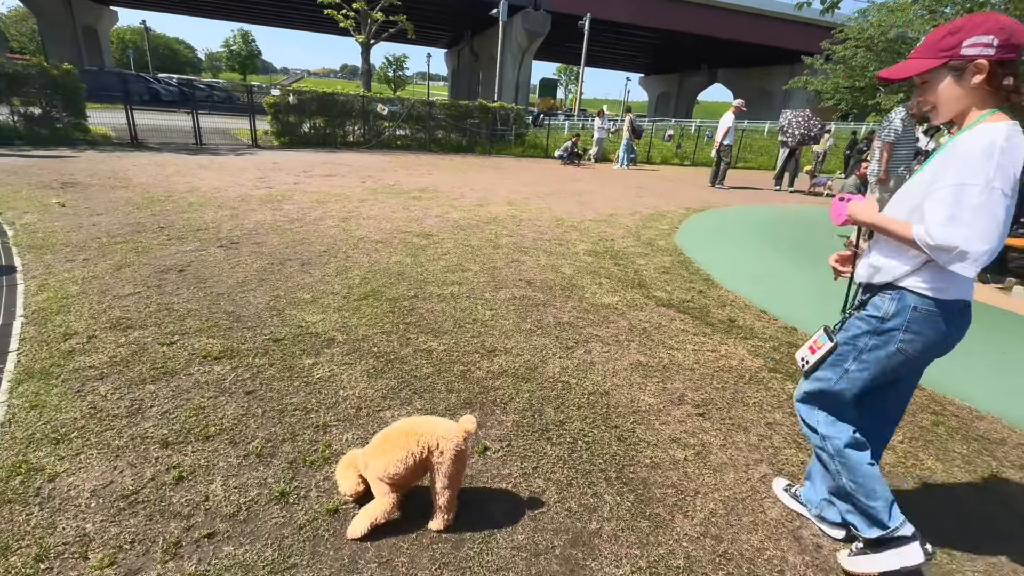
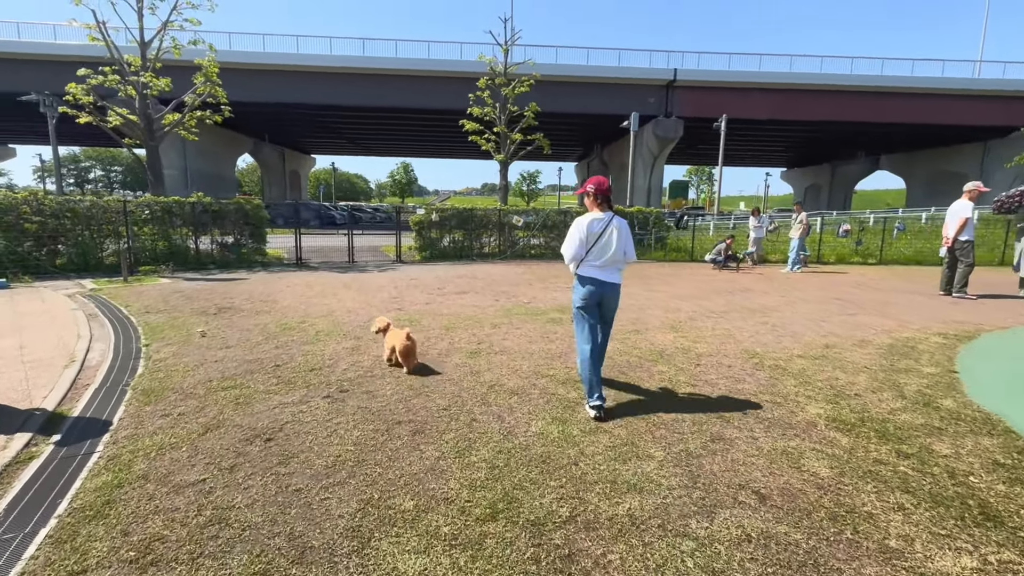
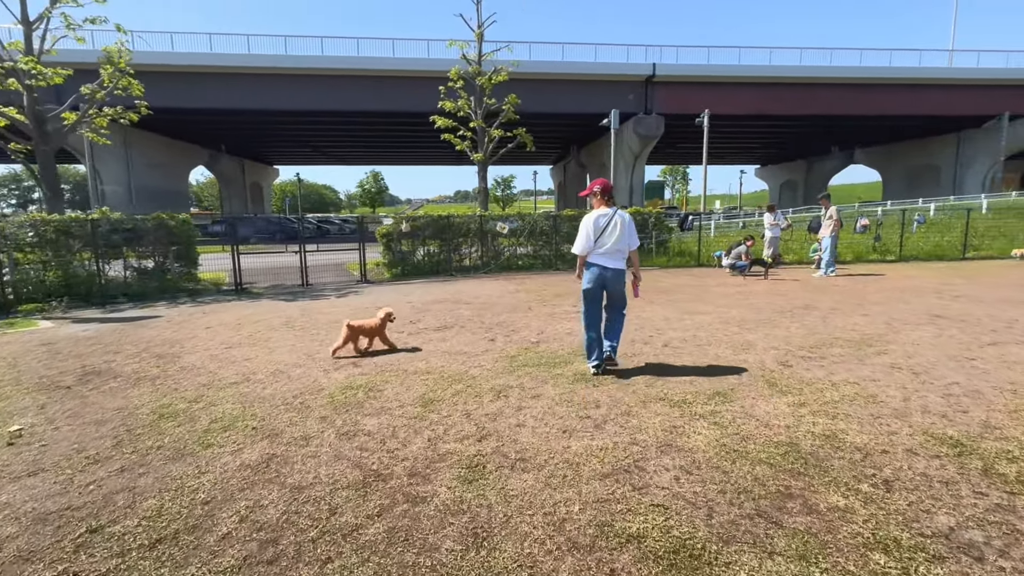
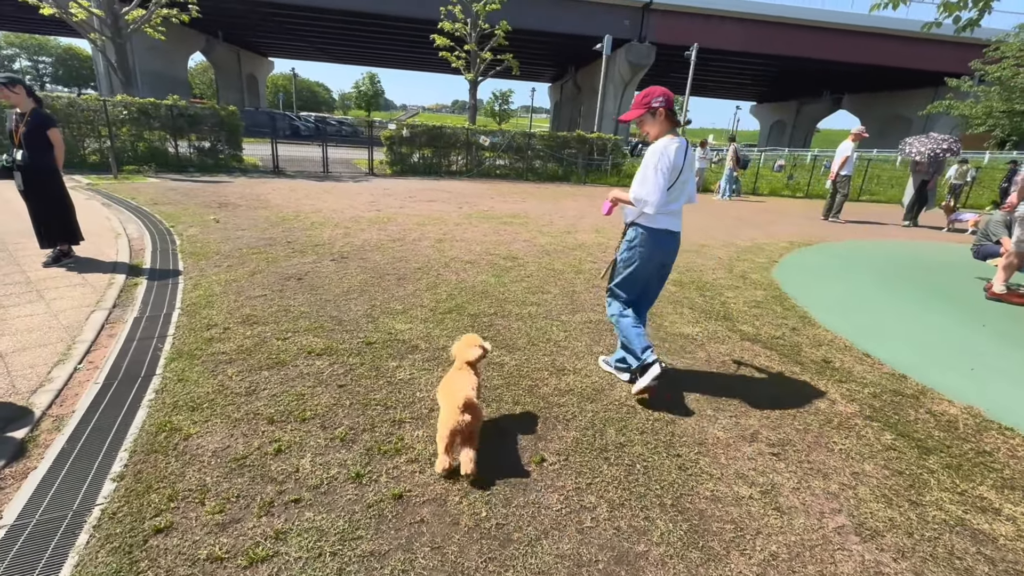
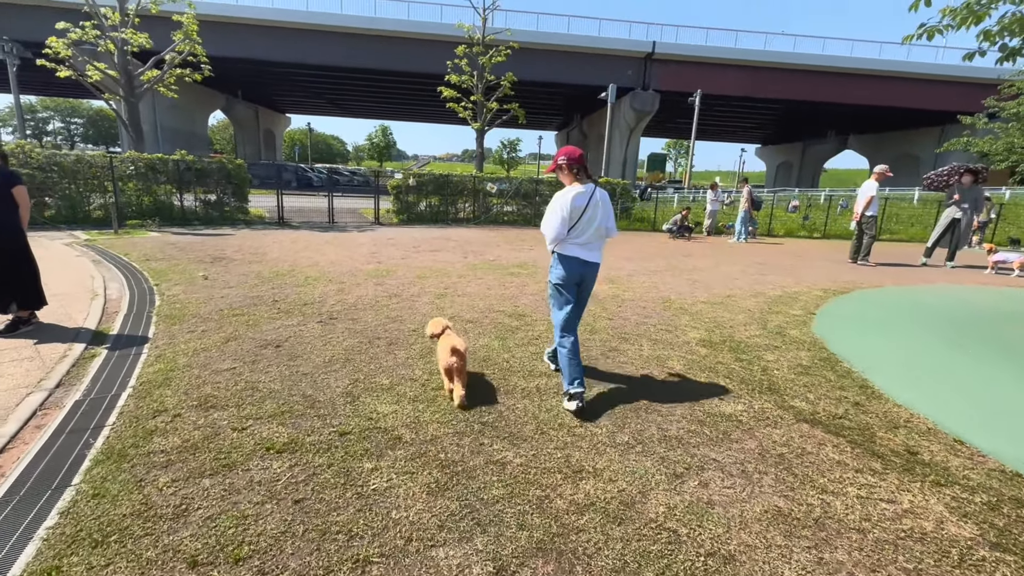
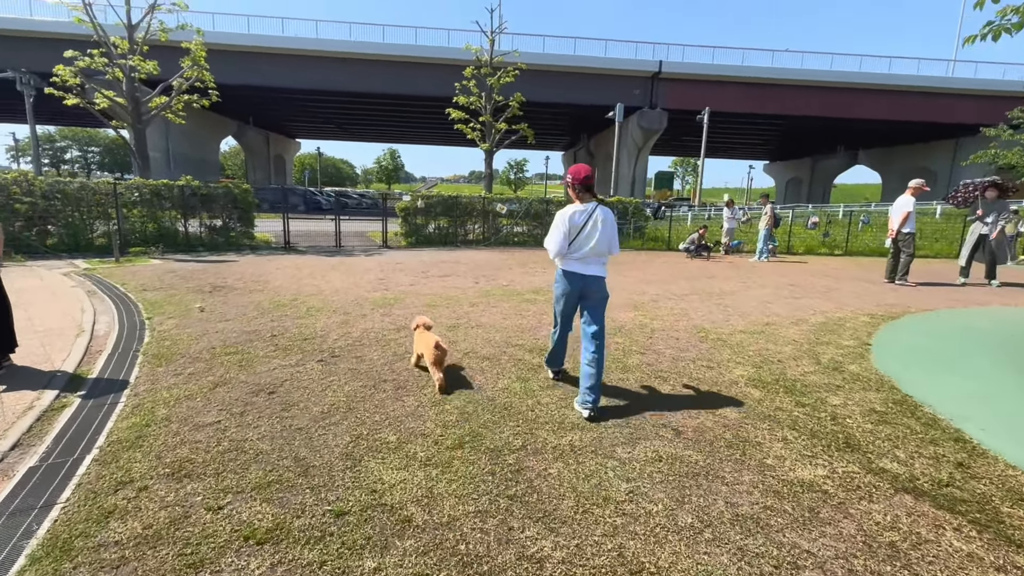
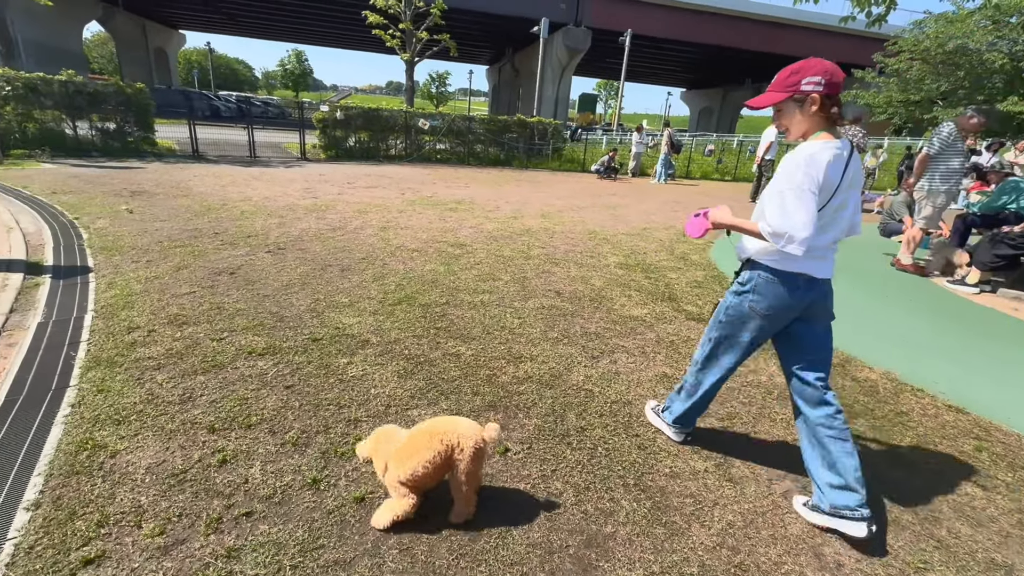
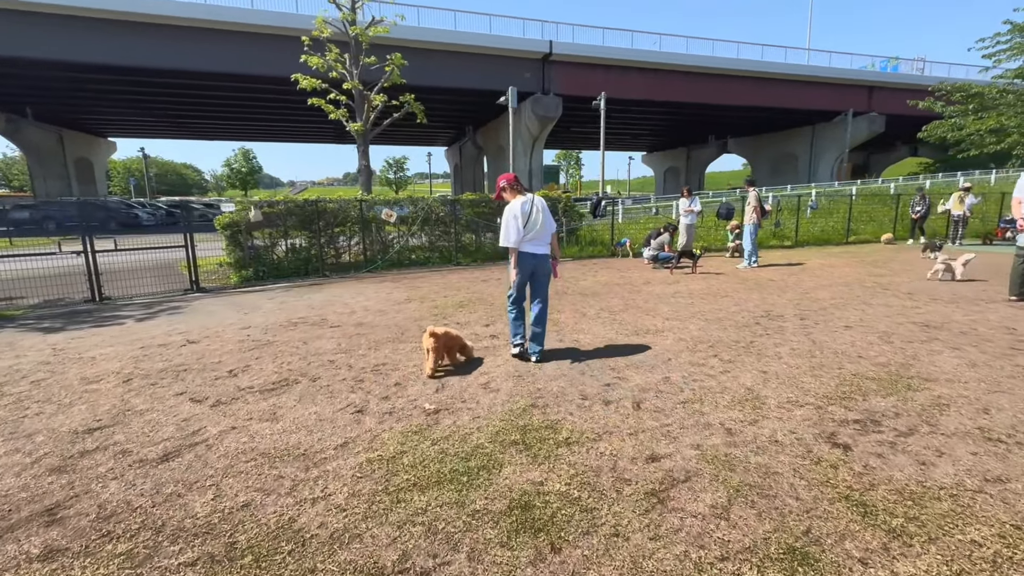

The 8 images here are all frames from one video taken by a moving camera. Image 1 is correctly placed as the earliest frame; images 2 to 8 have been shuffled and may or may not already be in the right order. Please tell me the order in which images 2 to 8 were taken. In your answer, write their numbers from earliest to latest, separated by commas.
7, 4, 5, 6, 2, 3, 8
